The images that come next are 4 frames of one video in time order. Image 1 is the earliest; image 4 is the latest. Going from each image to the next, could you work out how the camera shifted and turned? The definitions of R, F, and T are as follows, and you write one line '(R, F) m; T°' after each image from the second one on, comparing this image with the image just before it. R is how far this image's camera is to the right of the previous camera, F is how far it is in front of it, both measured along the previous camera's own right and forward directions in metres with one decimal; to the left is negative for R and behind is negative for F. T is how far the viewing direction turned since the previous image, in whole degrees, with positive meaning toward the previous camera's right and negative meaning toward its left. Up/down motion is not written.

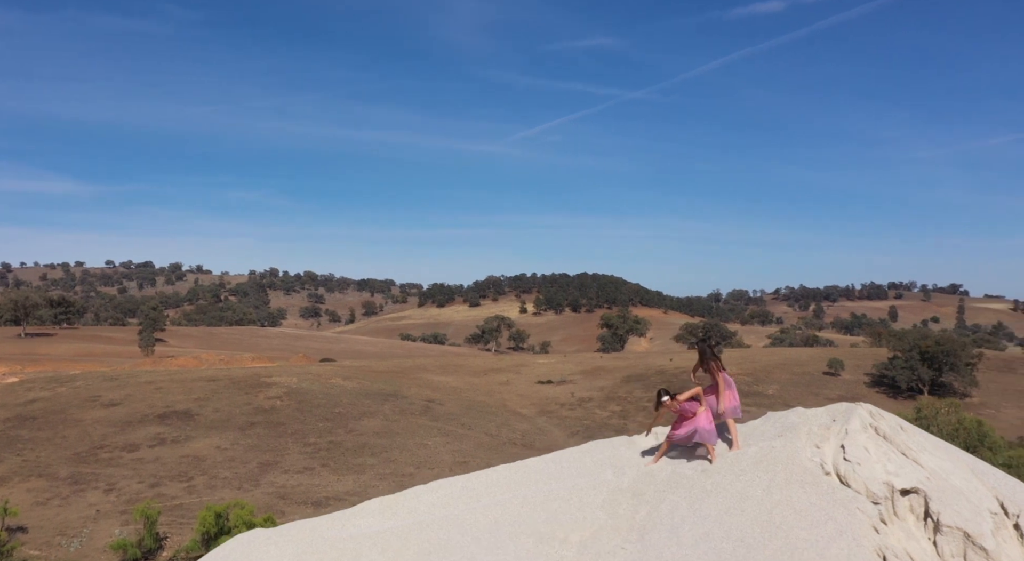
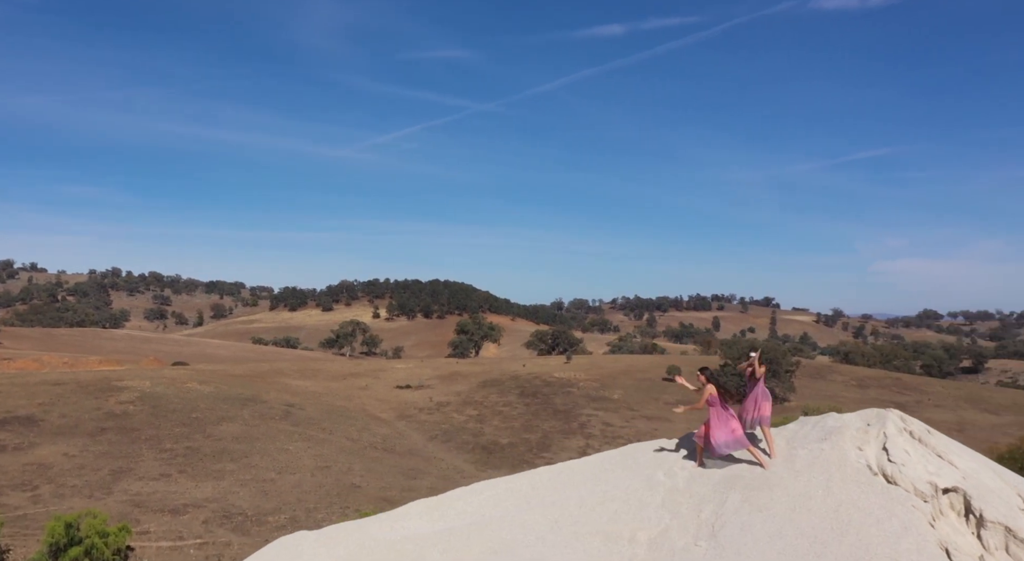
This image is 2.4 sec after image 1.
(-0.7, -0.7) m; +12°
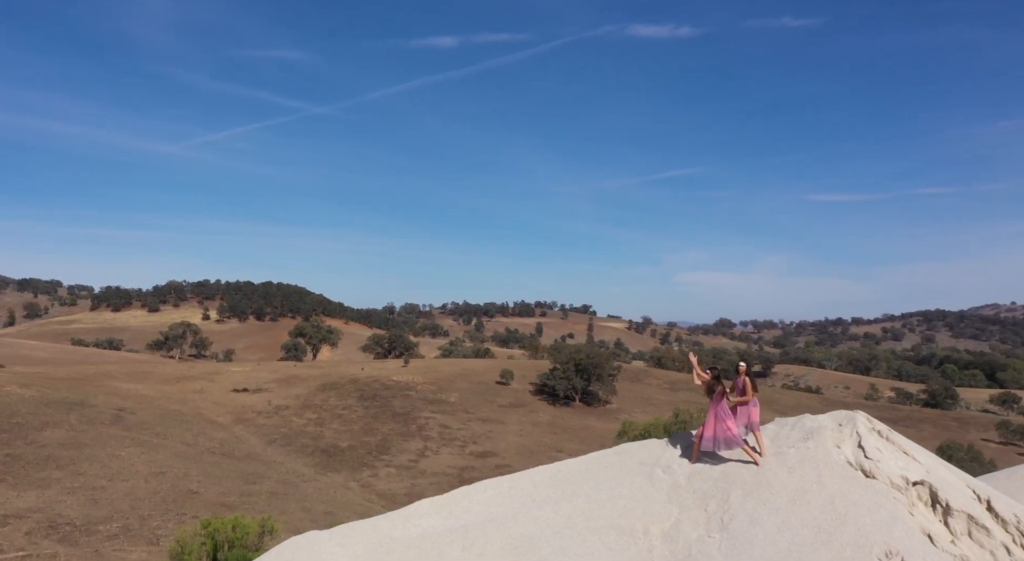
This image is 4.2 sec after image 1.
(-0.7, -1.1) m; +13°
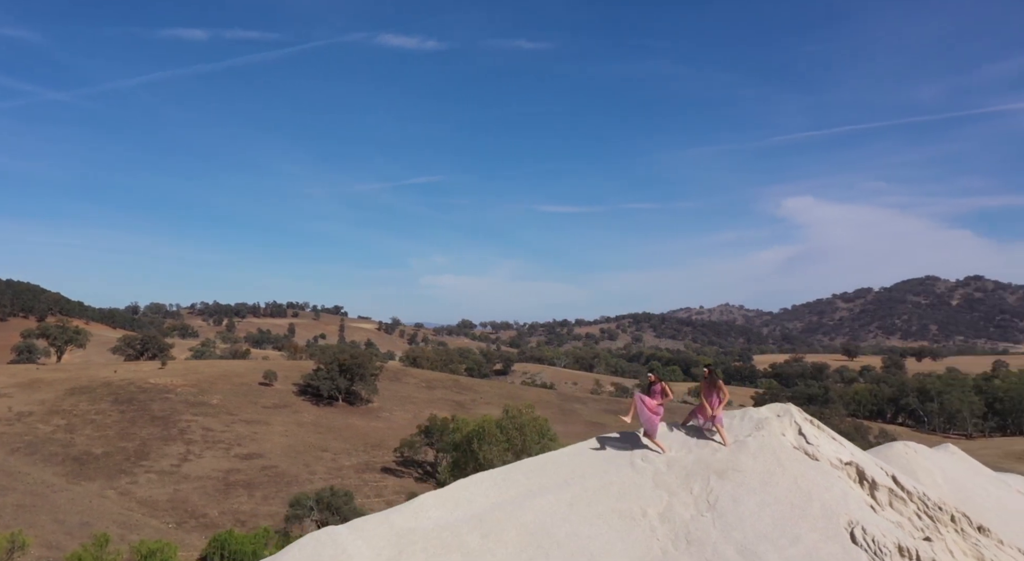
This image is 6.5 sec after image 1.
(-1.1, -2.1) m; +19°
